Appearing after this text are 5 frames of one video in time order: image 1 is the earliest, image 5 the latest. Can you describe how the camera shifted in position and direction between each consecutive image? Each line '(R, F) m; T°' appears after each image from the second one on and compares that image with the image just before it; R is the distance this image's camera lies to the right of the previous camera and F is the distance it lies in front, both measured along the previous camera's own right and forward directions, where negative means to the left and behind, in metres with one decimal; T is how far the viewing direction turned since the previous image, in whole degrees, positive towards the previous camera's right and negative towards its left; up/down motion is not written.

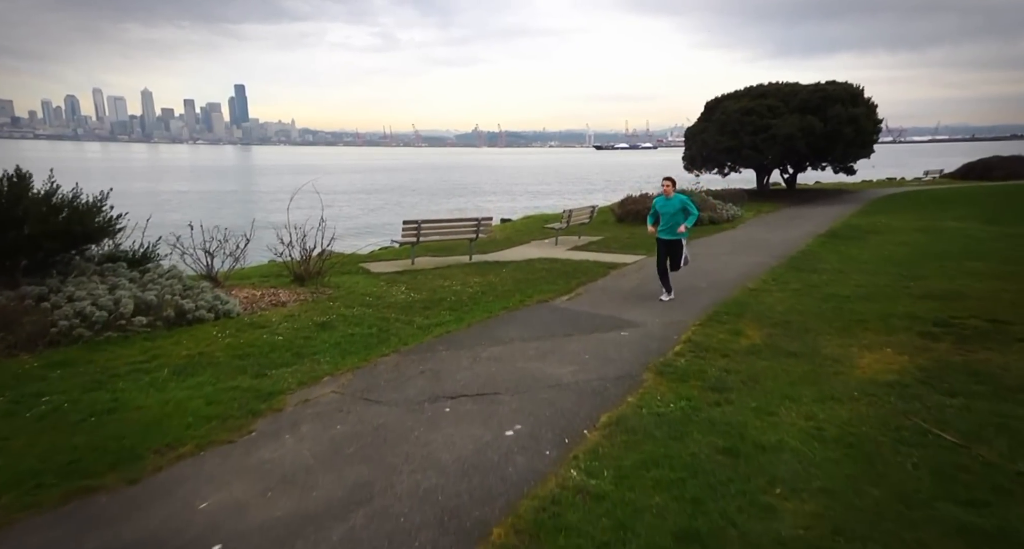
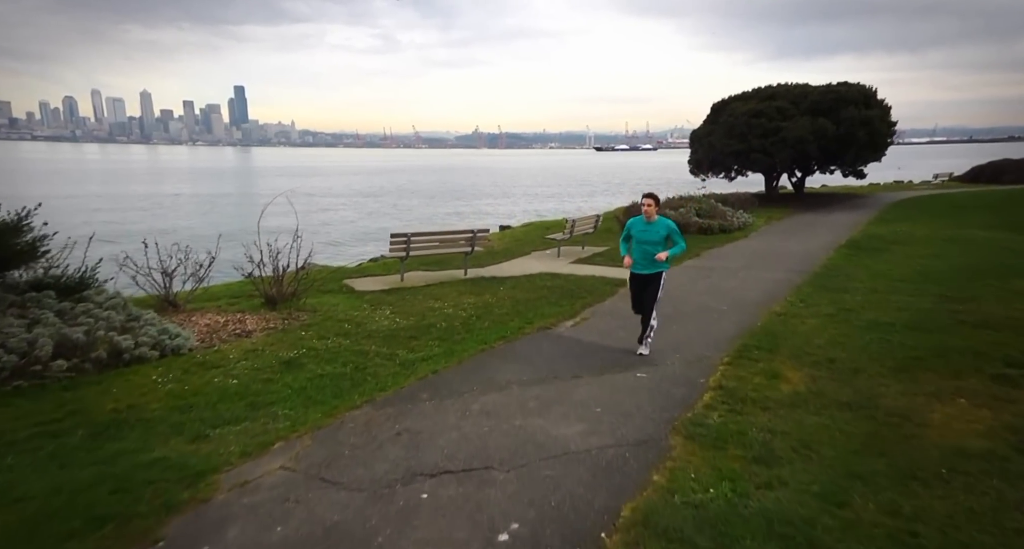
(0.0, +1.1) m; 0°
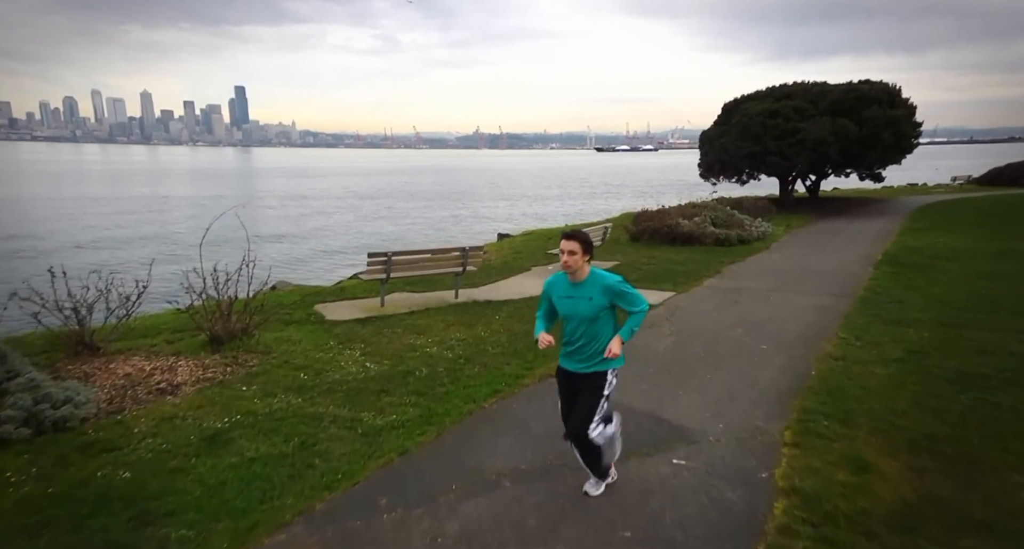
(0.0, +1.6) m; 0°
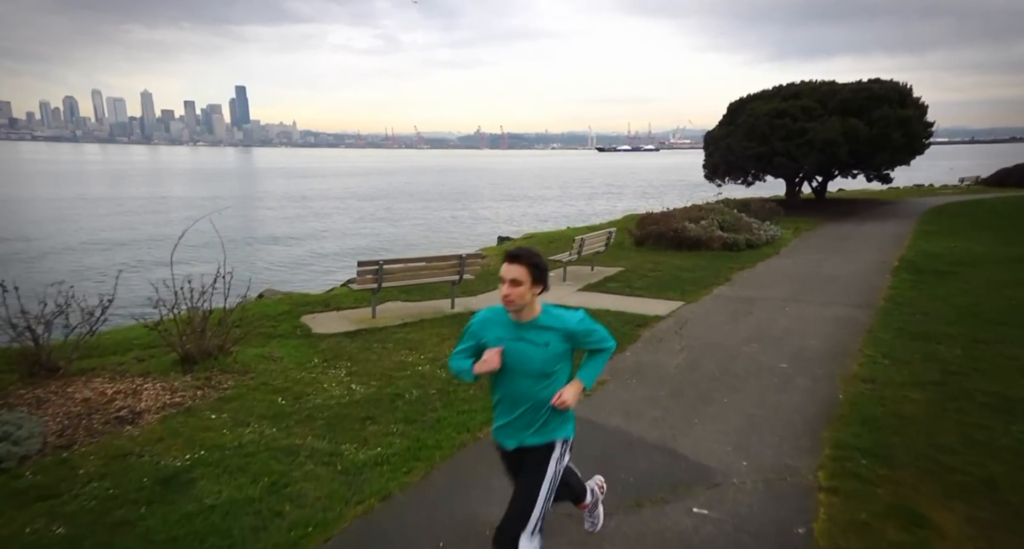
(0.0, +0.6) m; 0°
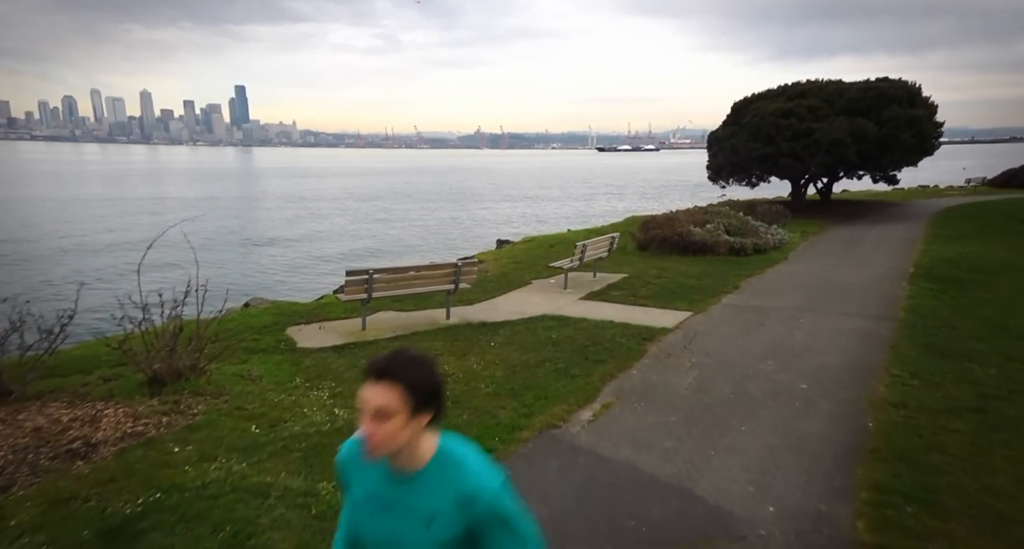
(0.0, +0.6) m; 0°
